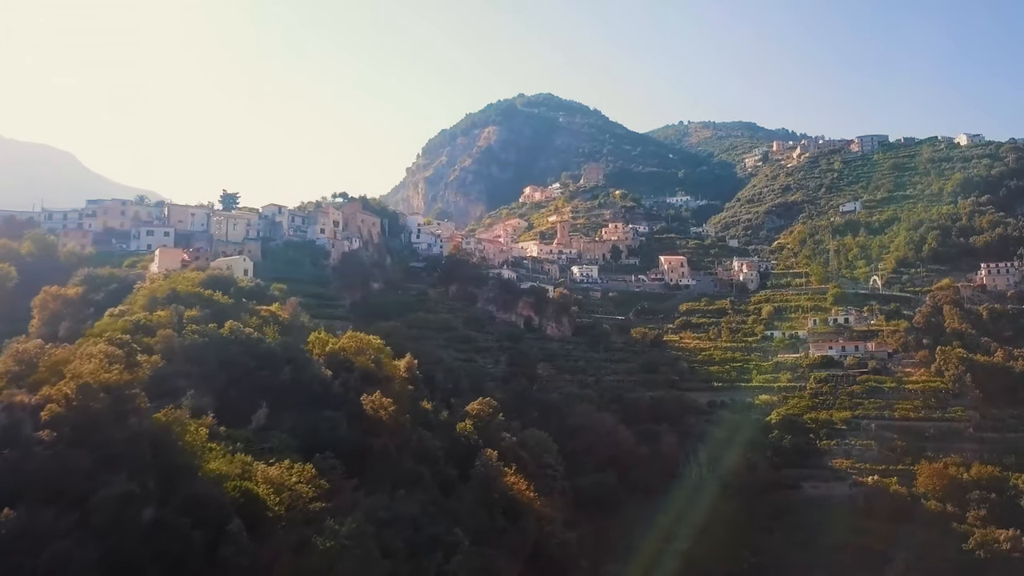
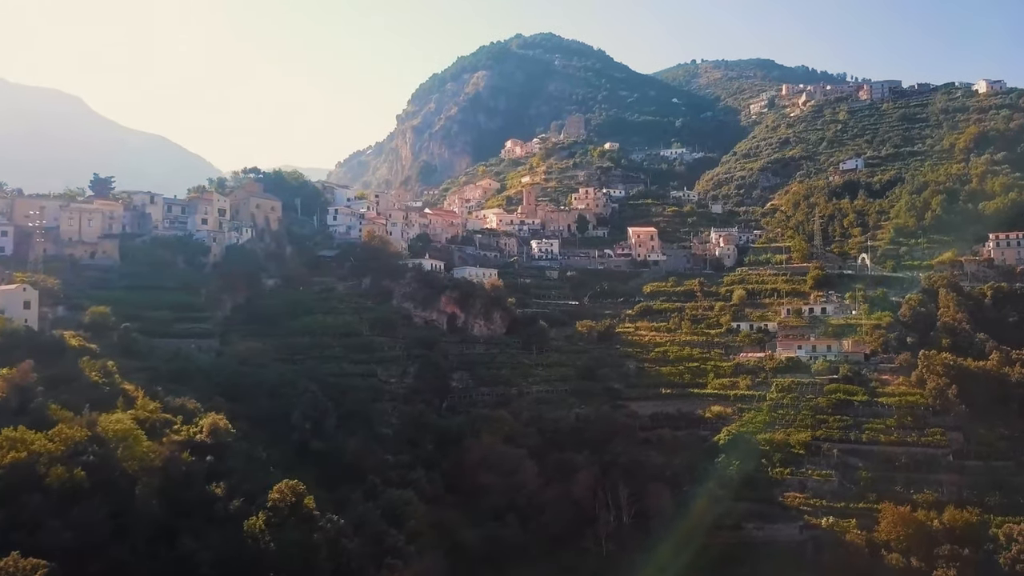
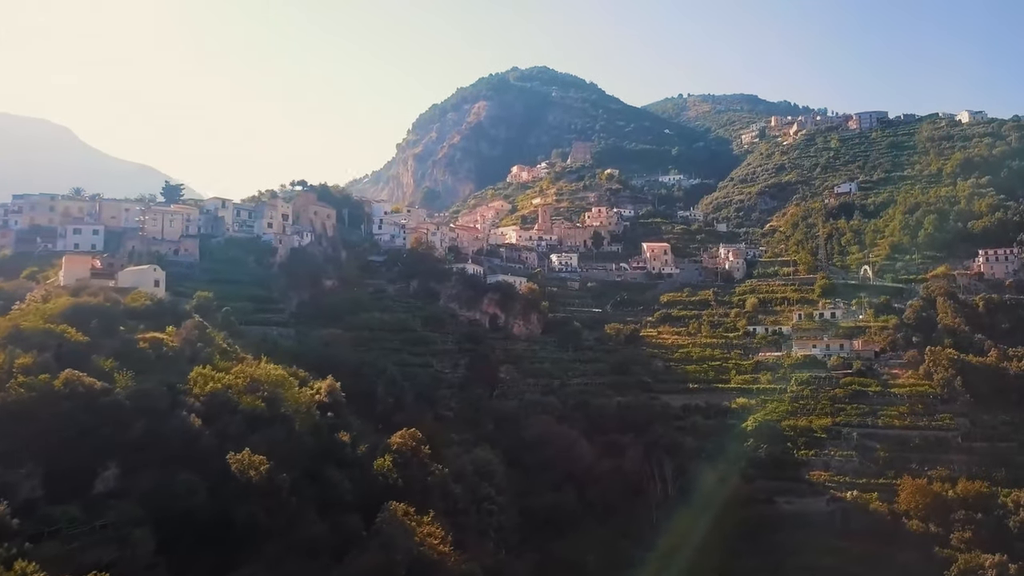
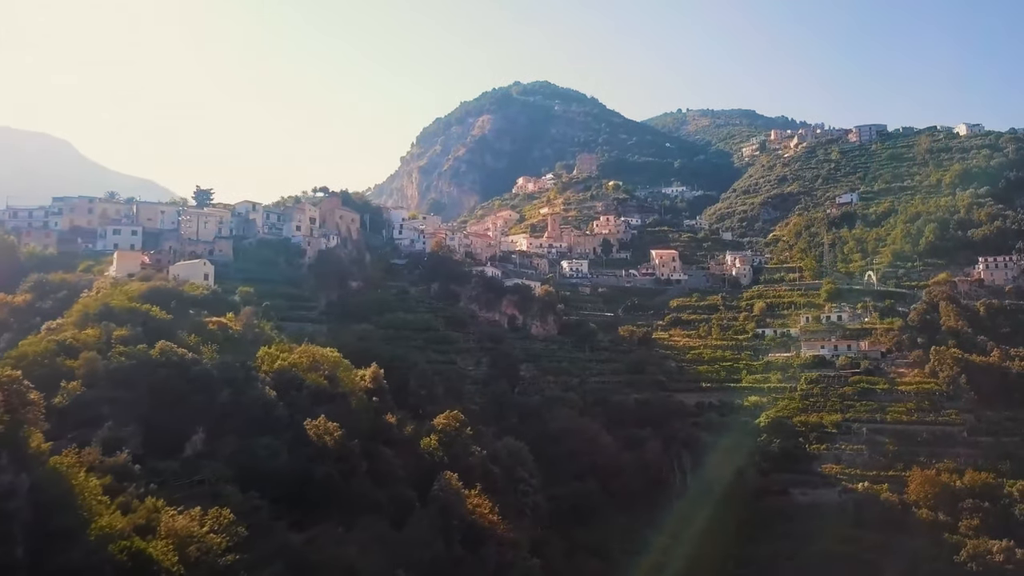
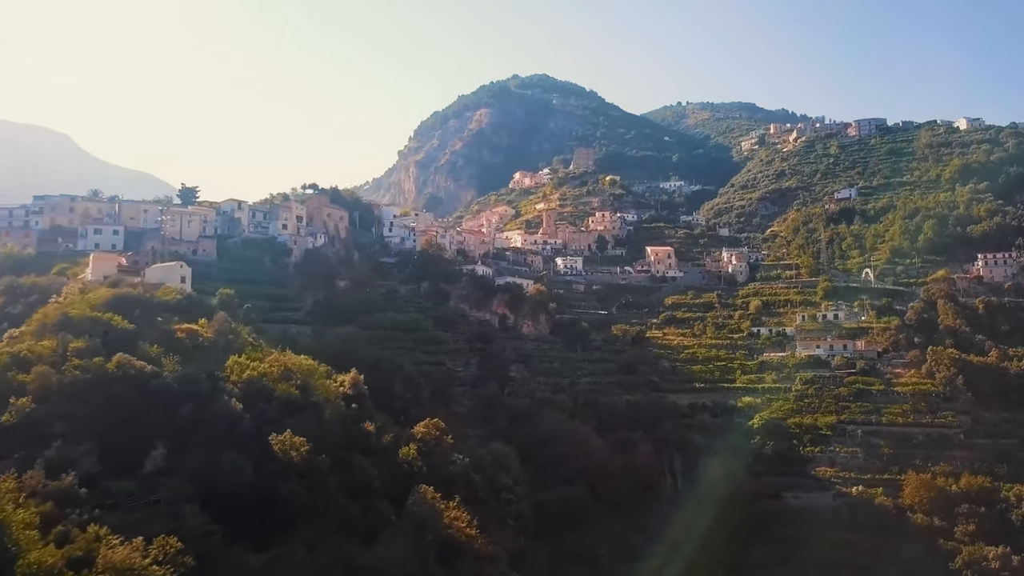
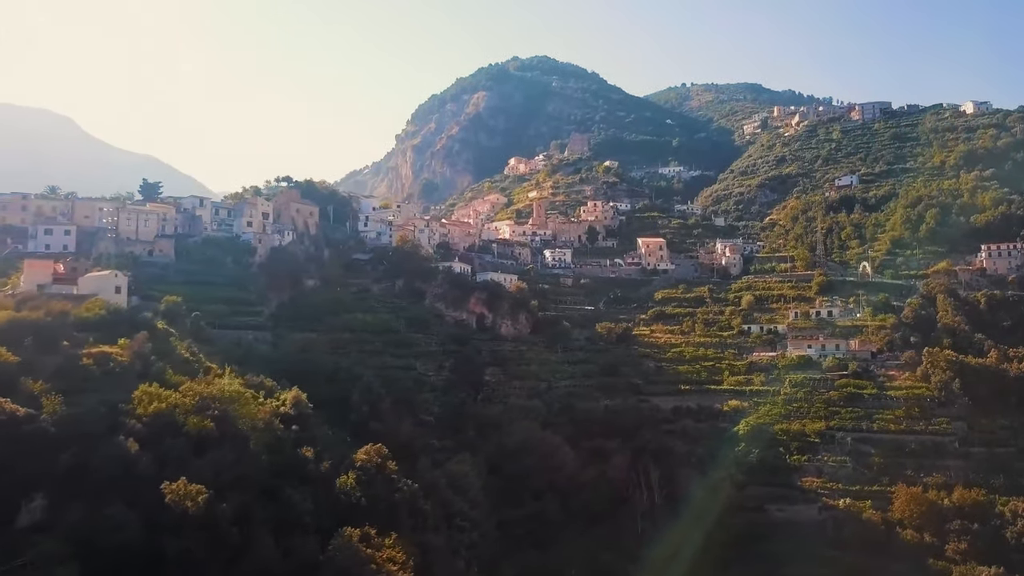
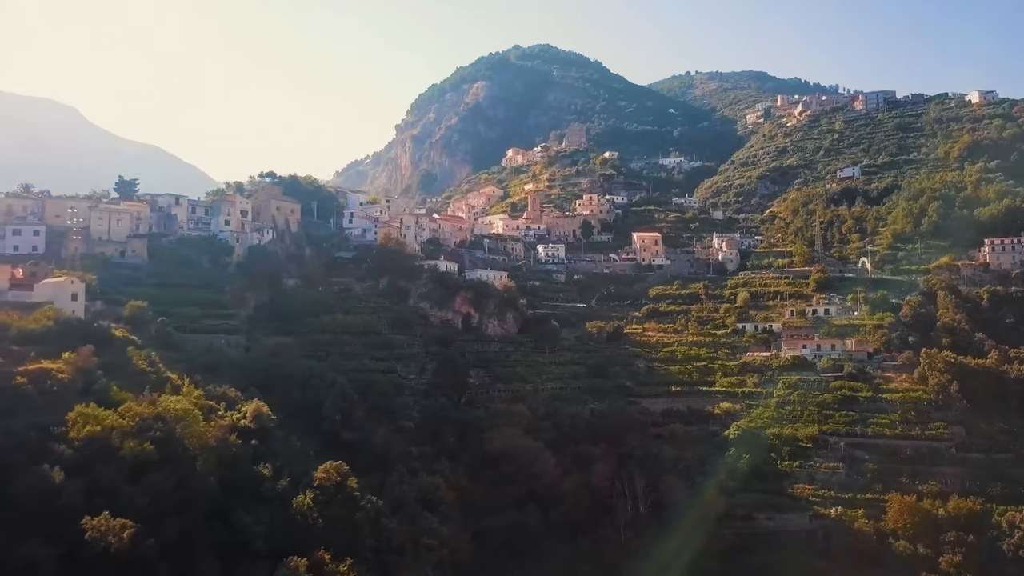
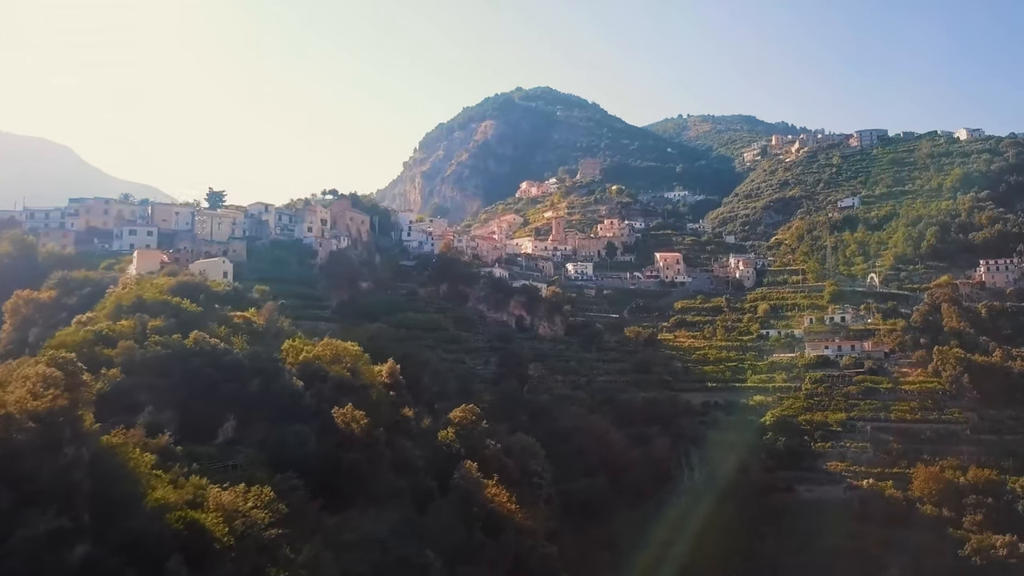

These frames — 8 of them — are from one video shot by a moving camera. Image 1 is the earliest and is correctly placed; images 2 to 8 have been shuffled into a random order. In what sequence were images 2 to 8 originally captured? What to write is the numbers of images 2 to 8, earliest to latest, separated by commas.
8, 4, 5, 3, 6, 7, 2
